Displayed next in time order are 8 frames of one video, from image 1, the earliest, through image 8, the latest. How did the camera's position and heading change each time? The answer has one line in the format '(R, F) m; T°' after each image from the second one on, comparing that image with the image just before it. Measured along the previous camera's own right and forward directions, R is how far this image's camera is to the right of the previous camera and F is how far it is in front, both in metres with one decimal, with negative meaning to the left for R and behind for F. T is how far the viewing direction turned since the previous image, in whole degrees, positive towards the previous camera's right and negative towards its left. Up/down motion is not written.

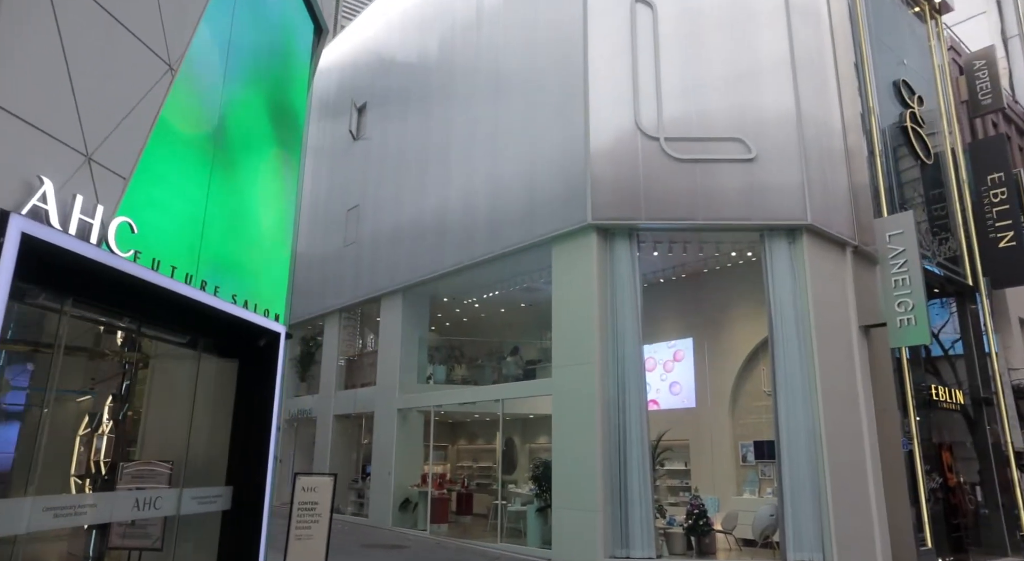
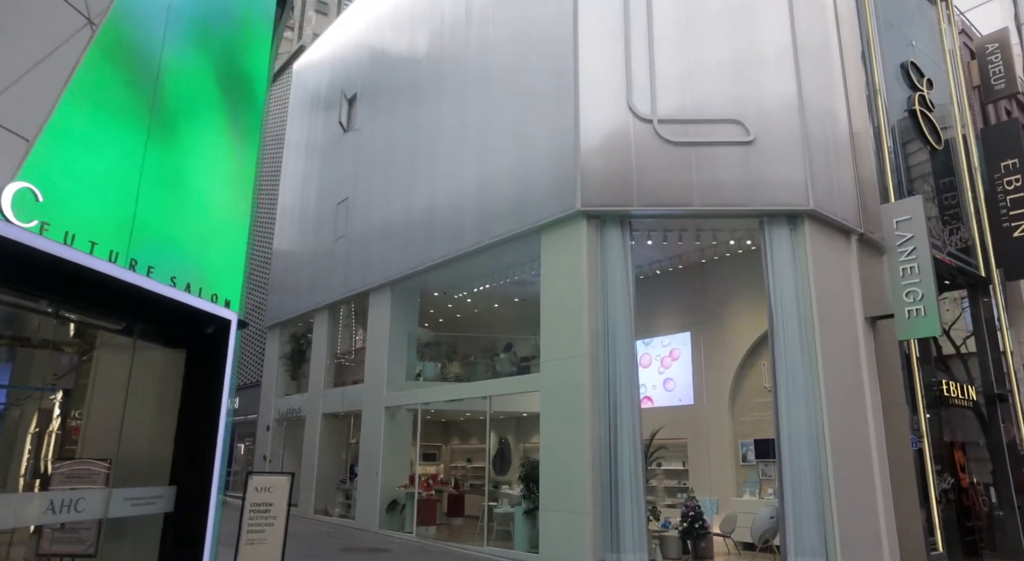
(+0.3, +0.5) m; -1°
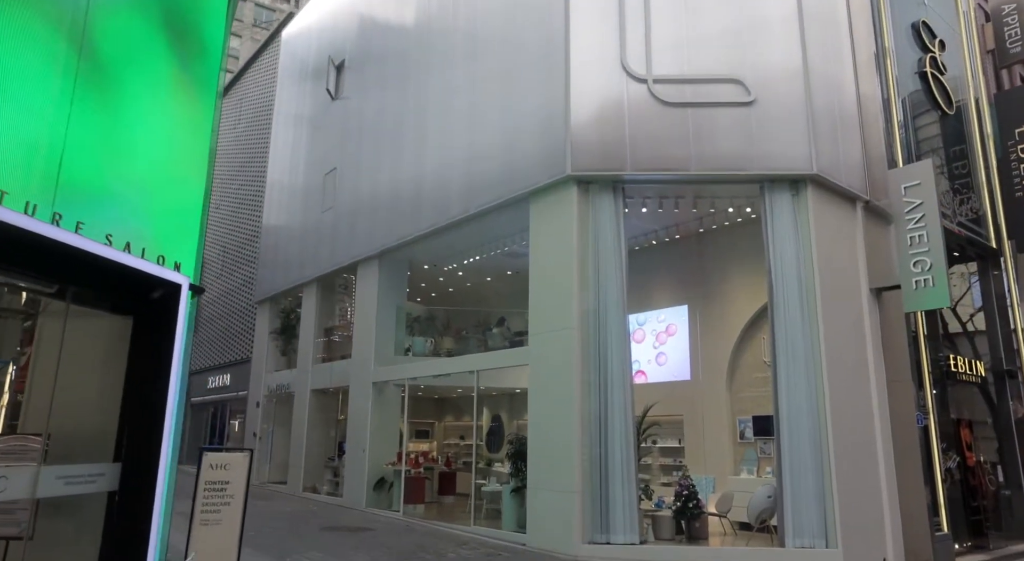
(+0.2, +0.5) m; 0°
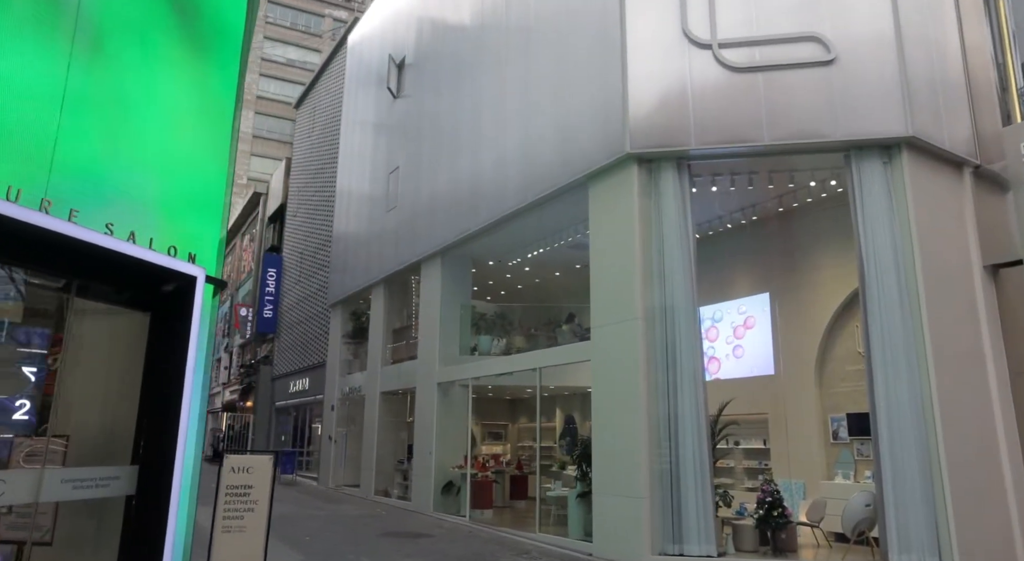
(+0.4, +0.6) m; -7°
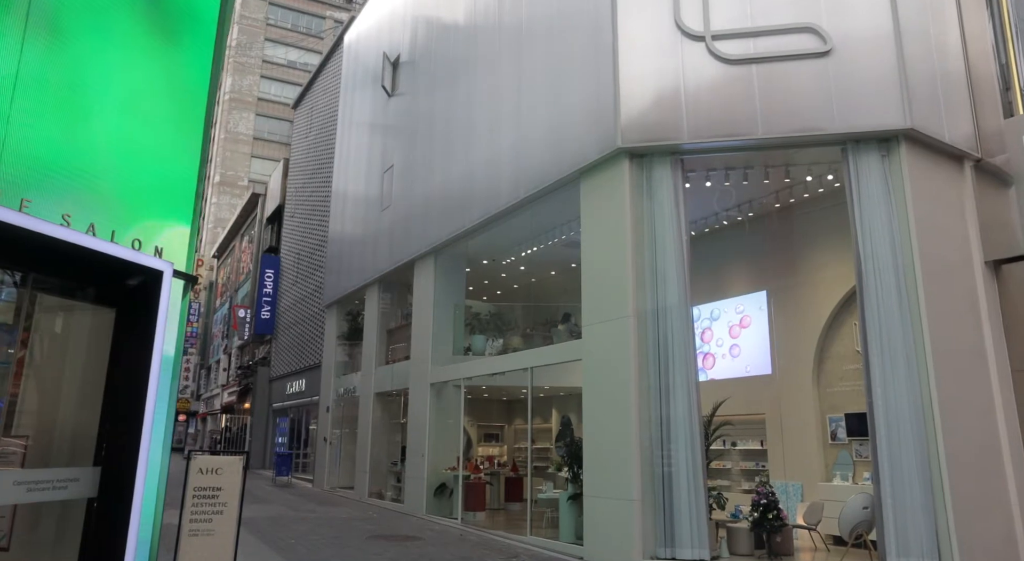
(+0.2, +0.2) m; 0°
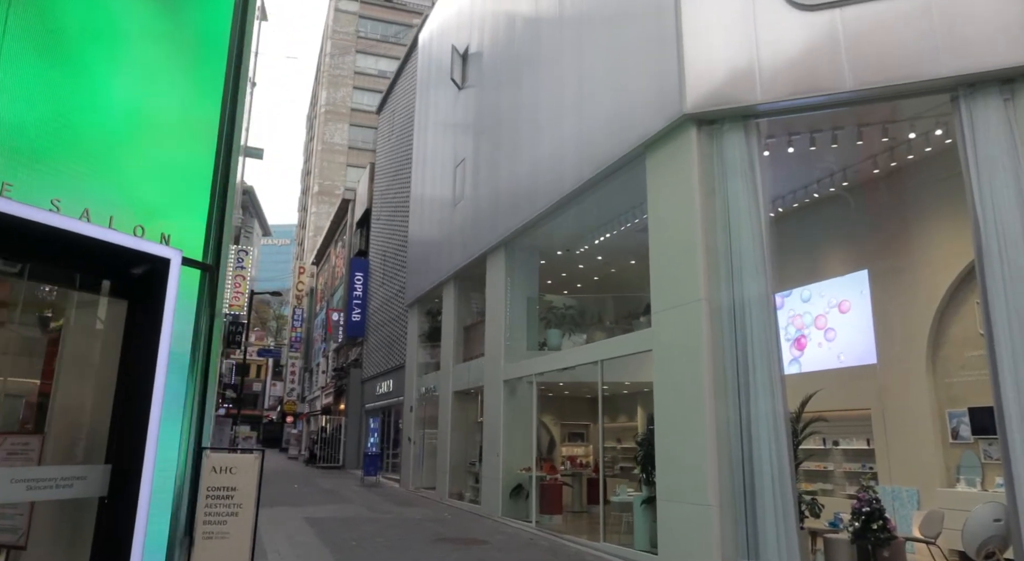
(+0.5, +0.6) m; -8°
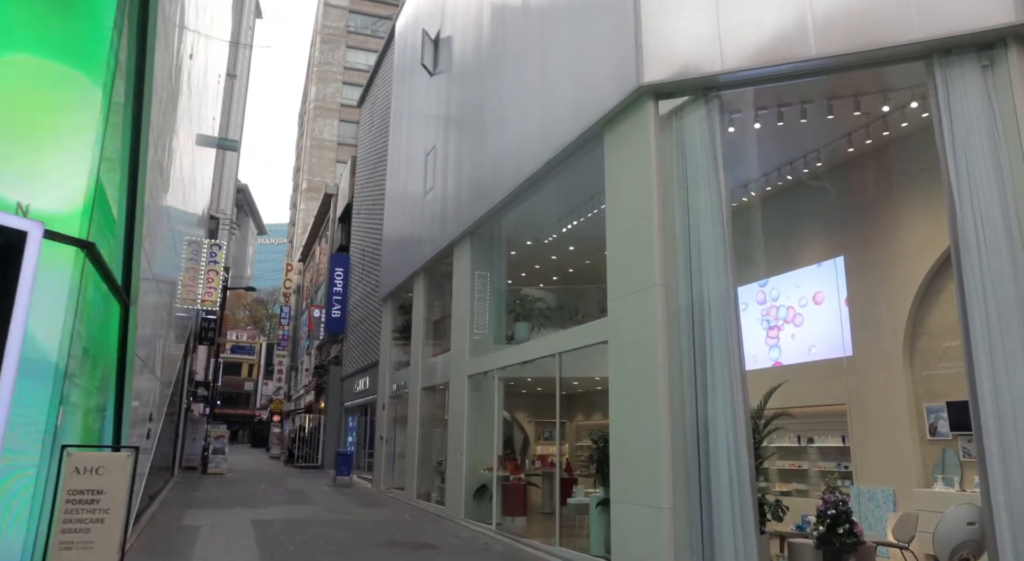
(+0.6, +0.5) m; 0°
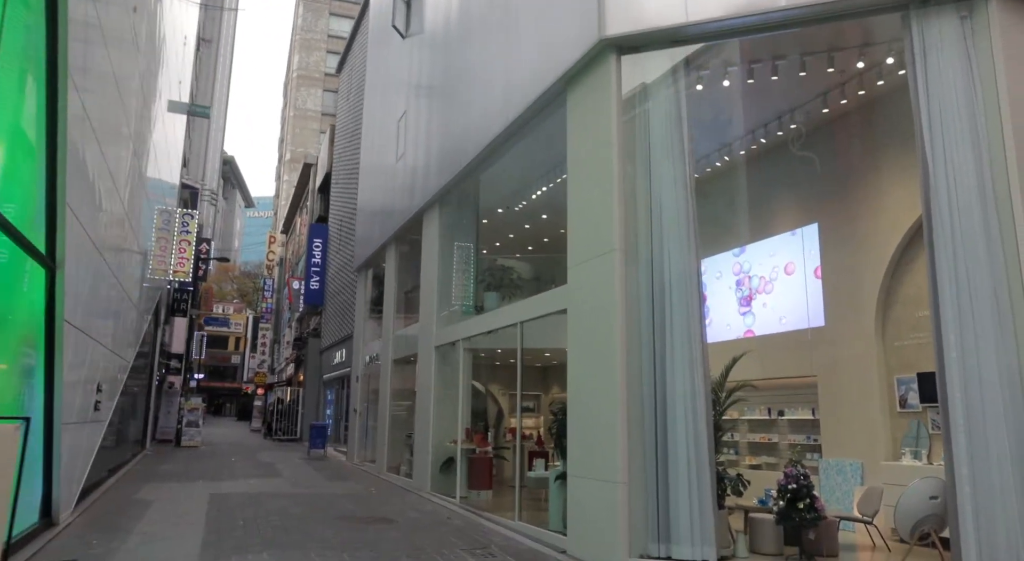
(+0.4, +0.3) m; +1°
